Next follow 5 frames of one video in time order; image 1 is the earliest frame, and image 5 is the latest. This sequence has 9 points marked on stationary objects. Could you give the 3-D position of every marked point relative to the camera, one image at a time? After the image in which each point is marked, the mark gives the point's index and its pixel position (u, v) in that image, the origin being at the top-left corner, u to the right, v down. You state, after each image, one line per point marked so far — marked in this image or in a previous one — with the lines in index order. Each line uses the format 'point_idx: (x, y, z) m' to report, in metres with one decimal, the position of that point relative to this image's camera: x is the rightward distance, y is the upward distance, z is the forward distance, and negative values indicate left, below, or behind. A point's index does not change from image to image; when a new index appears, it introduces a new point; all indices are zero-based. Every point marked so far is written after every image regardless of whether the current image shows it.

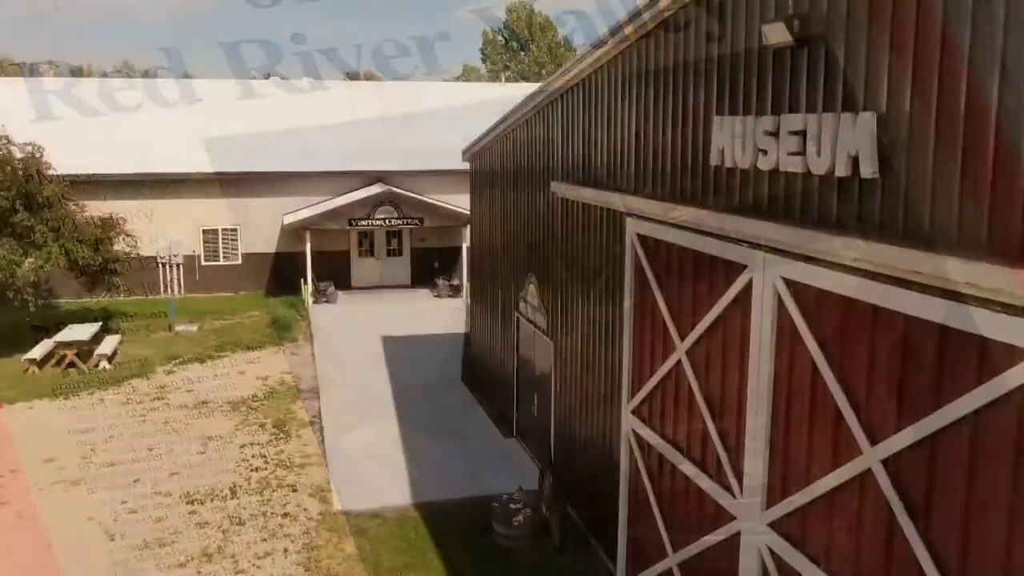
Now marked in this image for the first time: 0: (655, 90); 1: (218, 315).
0: (+1.0, +1.4, +6.6) m
1: (-6.1, -0.6, +18.9) m
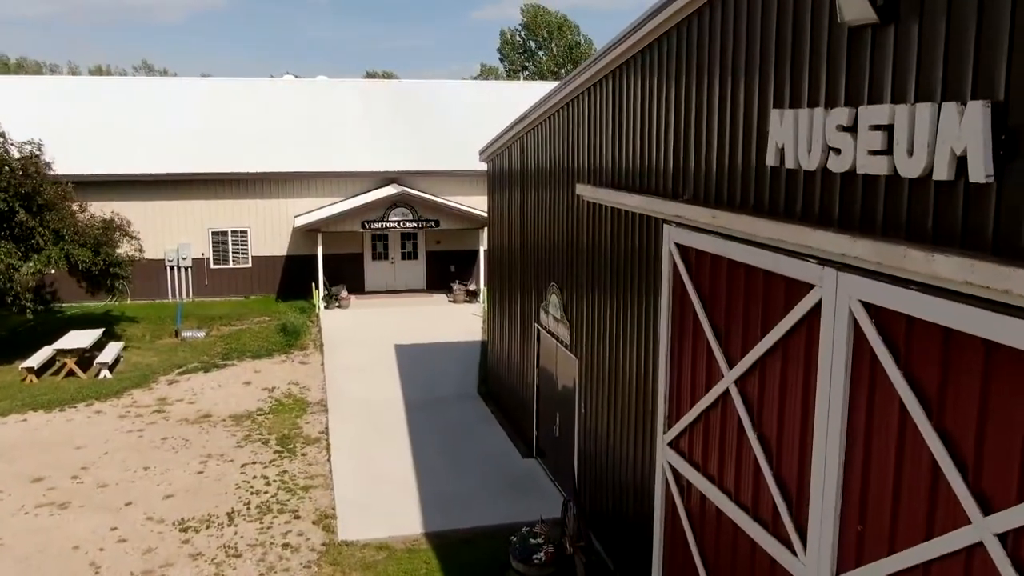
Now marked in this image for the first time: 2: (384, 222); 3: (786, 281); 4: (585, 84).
0: (+1.2, +1.3, +5.8) m
1: (-5.7, -0.7, +18.3) m
2: (-2.8, +1.4, +19.7) m
3: (+1.4, 0.0, +4.6) m
4: (+0.7, +1.9, +8.4) m
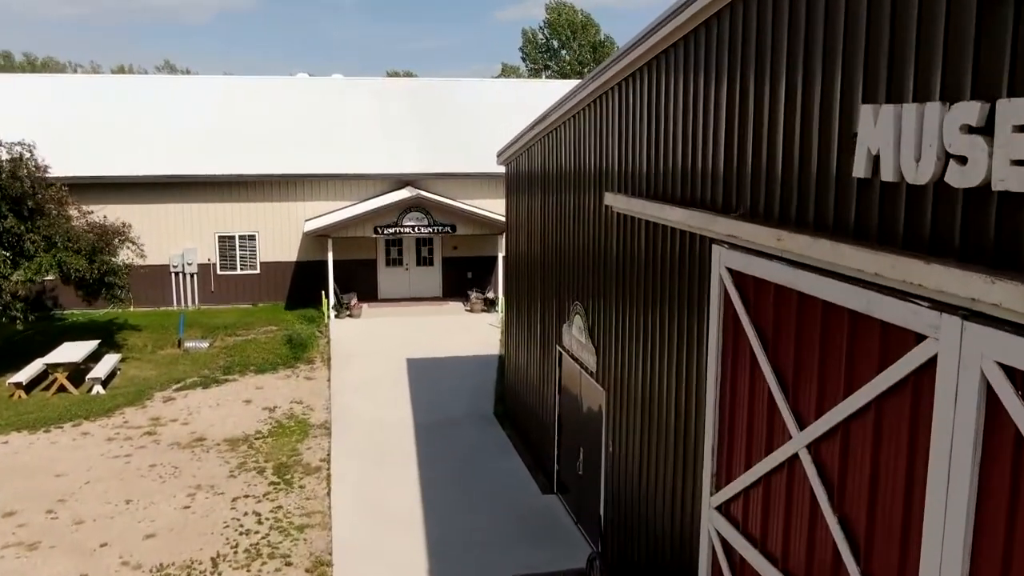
0: (+1.3, +1.2, +4.8) m
1: (-5.3, -0.8, +17.4) m
2: (-2.4, +1.3, +18.8) m
3: (+1.5, -0.1, +3.6) m
4: (+0.8, +1.7, +7.3) m
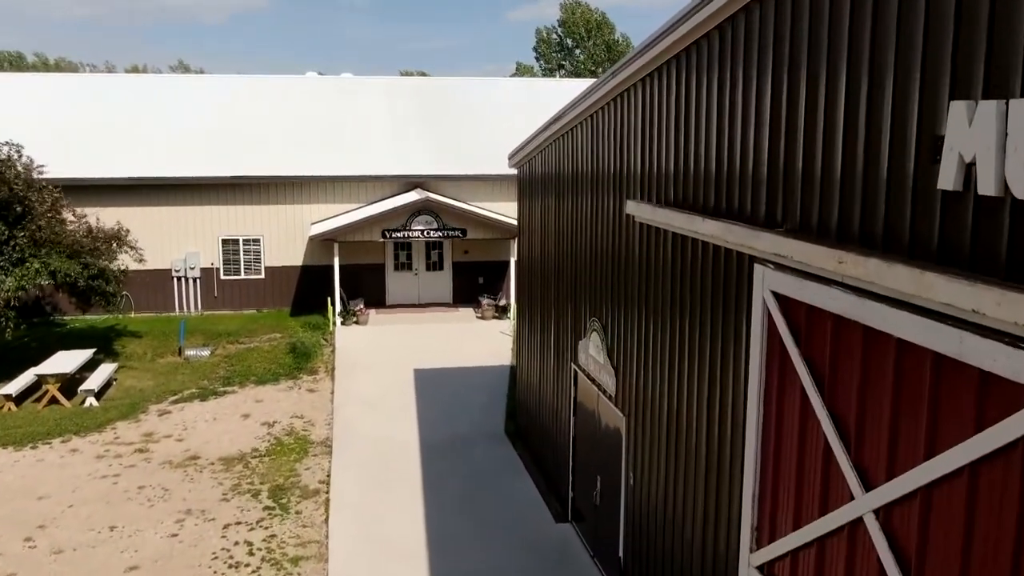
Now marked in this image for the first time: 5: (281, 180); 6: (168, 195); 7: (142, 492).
0: (+1.3, +1.0, +4.1) m
1: (-5.1, -0.9, +16.8) m
2: (-2.1, +1.1, +18.2) m
3: (+1.5, -0.3, +2.9) m
4: (+0.9, +1.6, +6.7) m
5: (-4.8, +2.2, +18.9) m
6: (-7.0, +1.9, +18.8) m
7: (-3.9, -2.1, +9.6) m
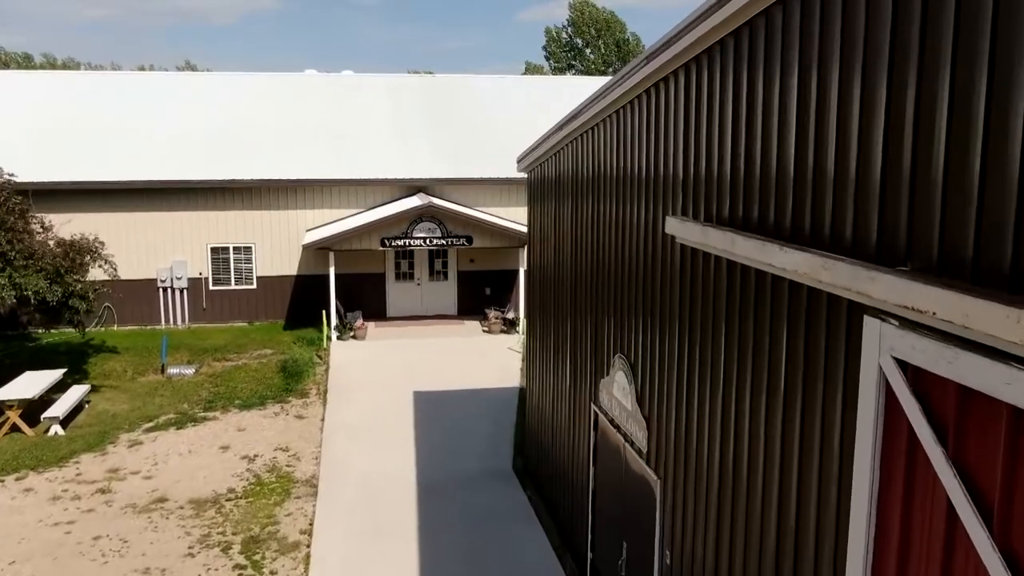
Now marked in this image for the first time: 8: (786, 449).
0: (+1.4, +0.8, +2.9) m
1: (-5.0, -1.1, +15.6) m
2: (-1.9, +0.9, +16.9) m
3: (+1.5, -0.5, +1.6) m
4: (+1.0, +1.4, +5.4) m
5: (-4.6, +2.0, +17.7) m
6: (-6.9, +1.7, +17.6) m
7: (-3.8, -2.3, +8.4) m
8: (+1.2, -0.7, +4.0) m
